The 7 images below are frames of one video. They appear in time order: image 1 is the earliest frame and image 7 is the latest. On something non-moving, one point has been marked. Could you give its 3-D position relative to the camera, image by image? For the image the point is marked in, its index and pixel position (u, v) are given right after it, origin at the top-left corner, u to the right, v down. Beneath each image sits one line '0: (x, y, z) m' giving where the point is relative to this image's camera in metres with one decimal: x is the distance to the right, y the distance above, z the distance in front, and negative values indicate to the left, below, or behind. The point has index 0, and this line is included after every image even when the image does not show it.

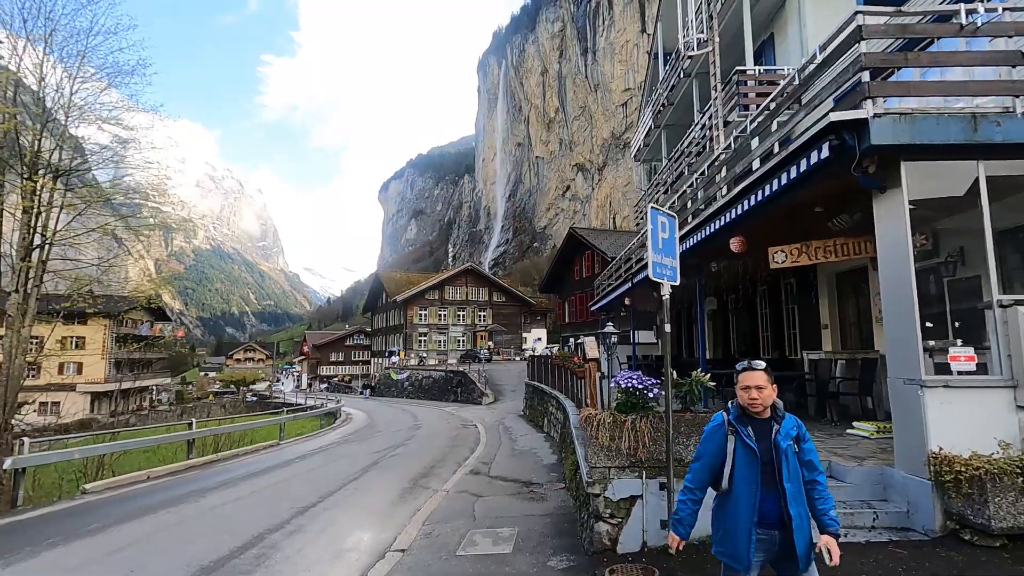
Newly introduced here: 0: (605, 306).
0: (+2.8, -0.4, +16.2) m
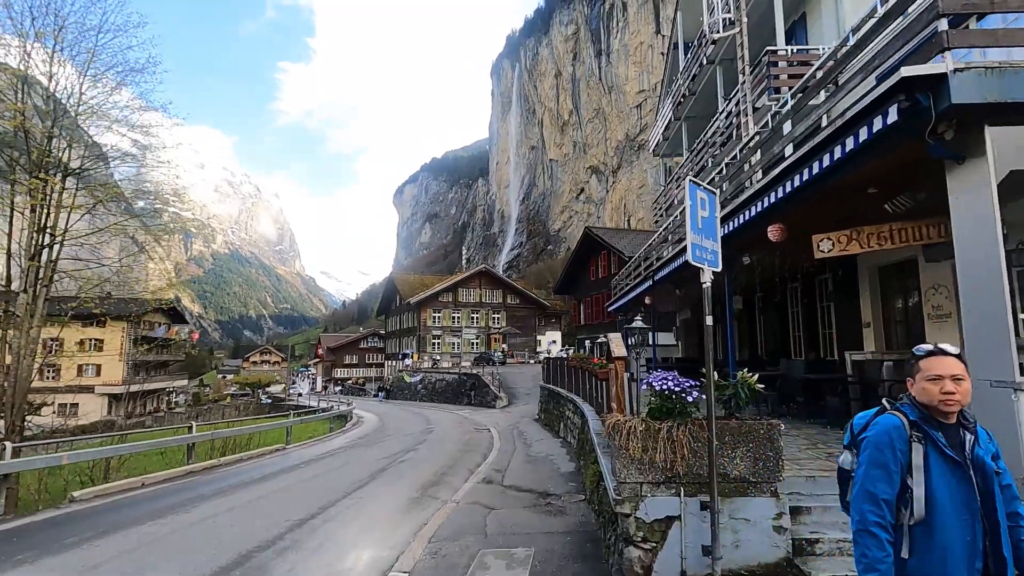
0: (+3.2, -0.4, +15.7) m
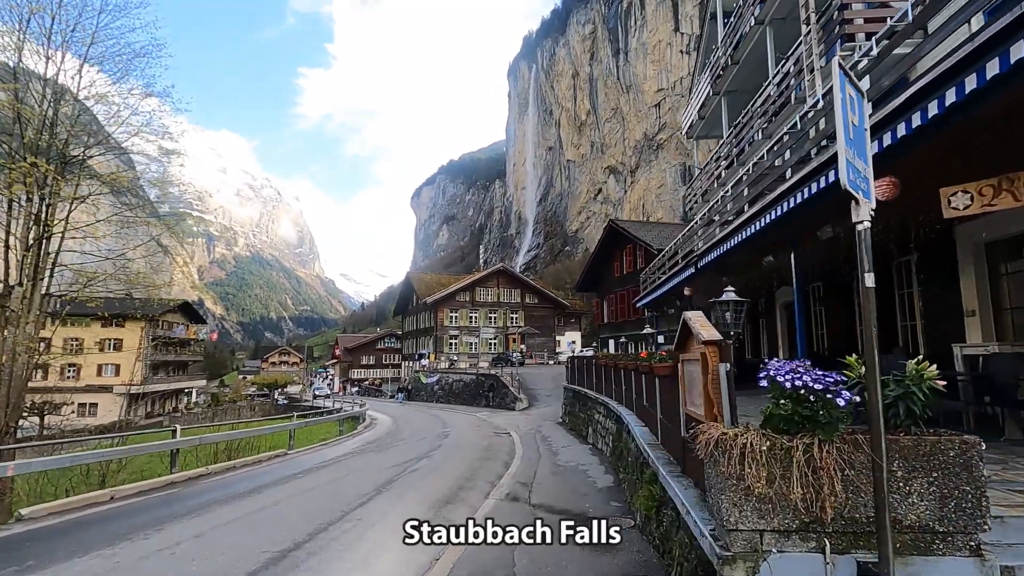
0: (+3.8, -0.3, +14.8) m
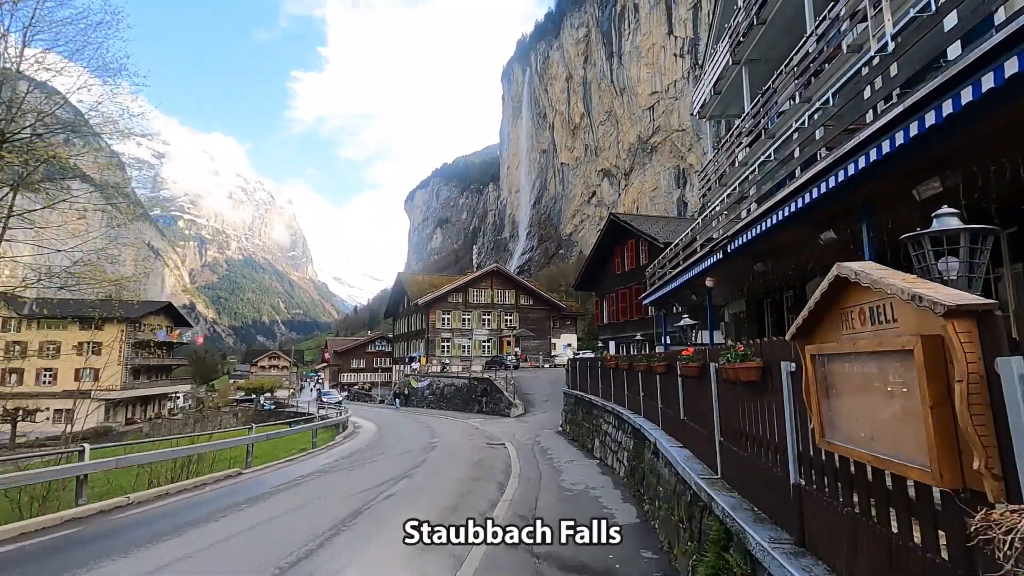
0: (+3.6, -0.2, +13.7) m
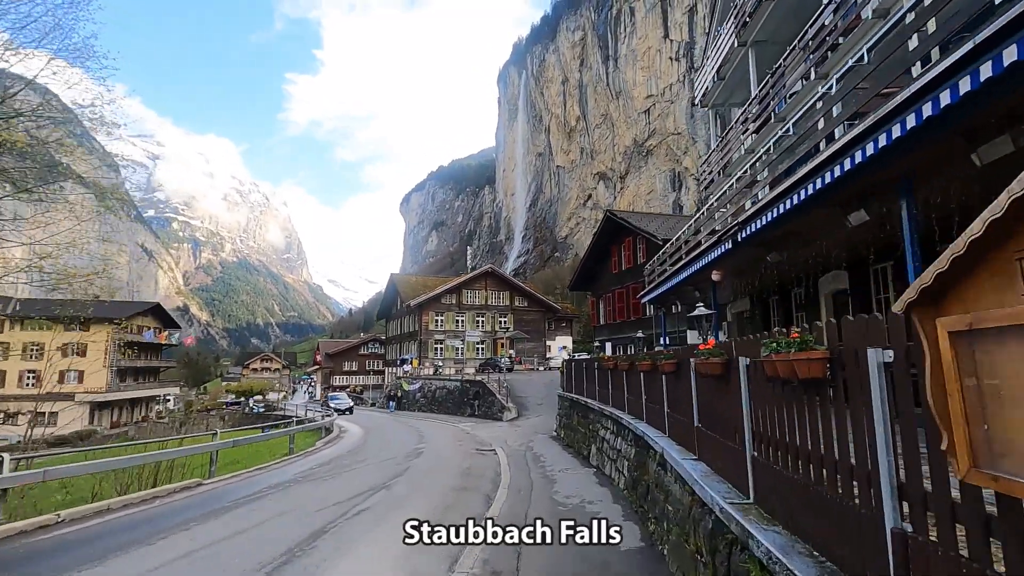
0: (+3.5, -0.2, +13.2) m
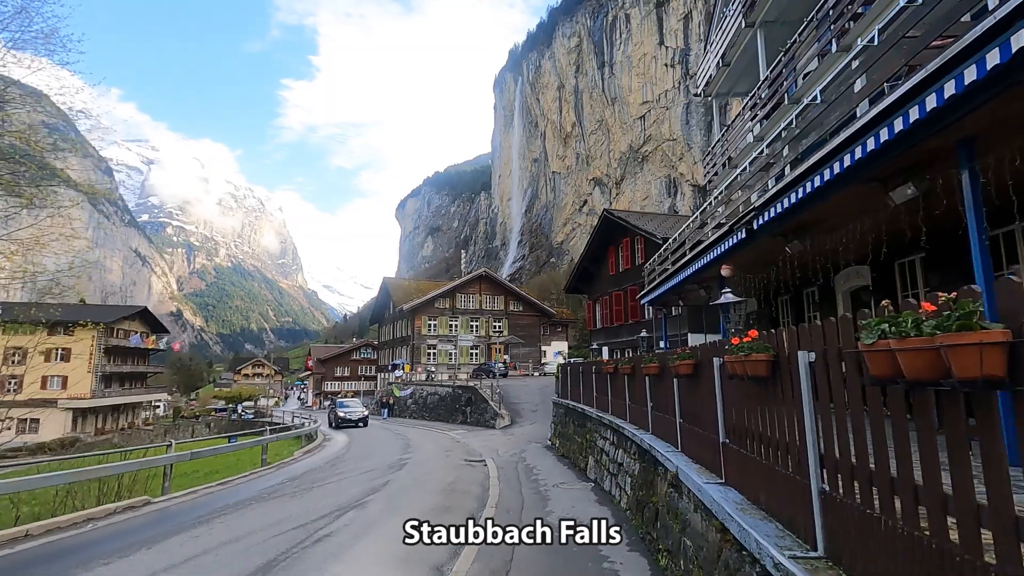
0: (+3.3, -0.2, +12.6) m
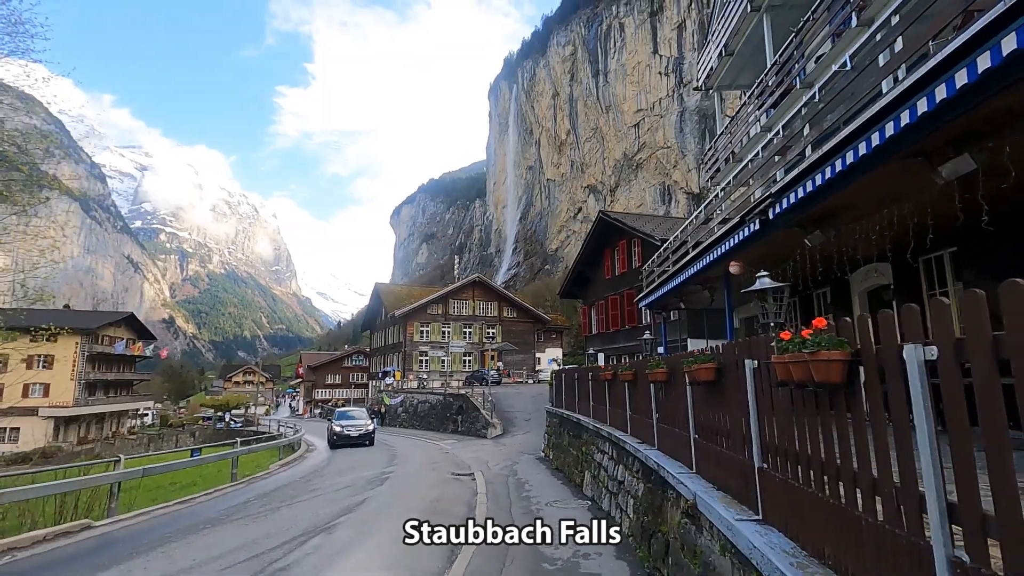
0: (+3.1, -0.3, +12.1) m
